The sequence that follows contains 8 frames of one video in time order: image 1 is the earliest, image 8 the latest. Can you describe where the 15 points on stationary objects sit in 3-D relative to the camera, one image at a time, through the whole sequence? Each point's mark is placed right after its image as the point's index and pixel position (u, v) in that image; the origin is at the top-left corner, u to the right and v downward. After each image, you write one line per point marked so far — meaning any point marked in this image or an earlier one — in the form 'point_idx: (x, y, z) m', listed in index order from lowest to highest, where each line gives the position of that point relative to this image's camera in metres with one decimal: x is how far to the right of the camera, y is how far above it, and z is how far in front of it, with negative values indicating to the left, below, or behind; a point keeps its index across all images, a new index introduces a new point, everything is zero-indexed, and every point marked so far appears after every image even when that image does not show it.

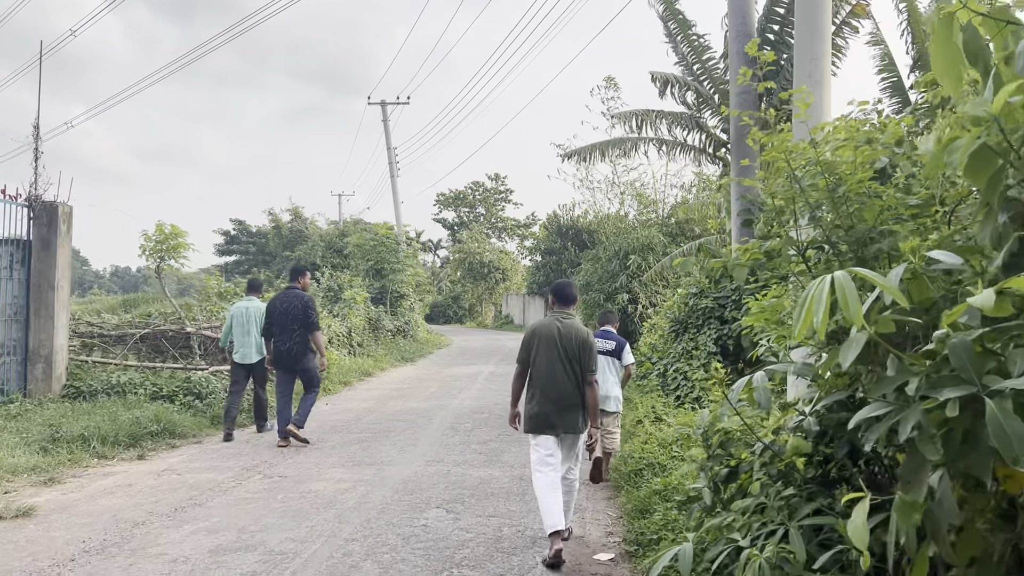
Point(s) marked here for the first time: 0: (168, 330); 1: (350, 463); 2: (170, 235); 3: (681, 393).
0: (-3.8, -0.5, +8.5) m
1: (-1.2, -1.3, +5.9) m
2: (-3.8, +0.6, +8.7) m
3: (+1.5, -1.0, +7.0) m
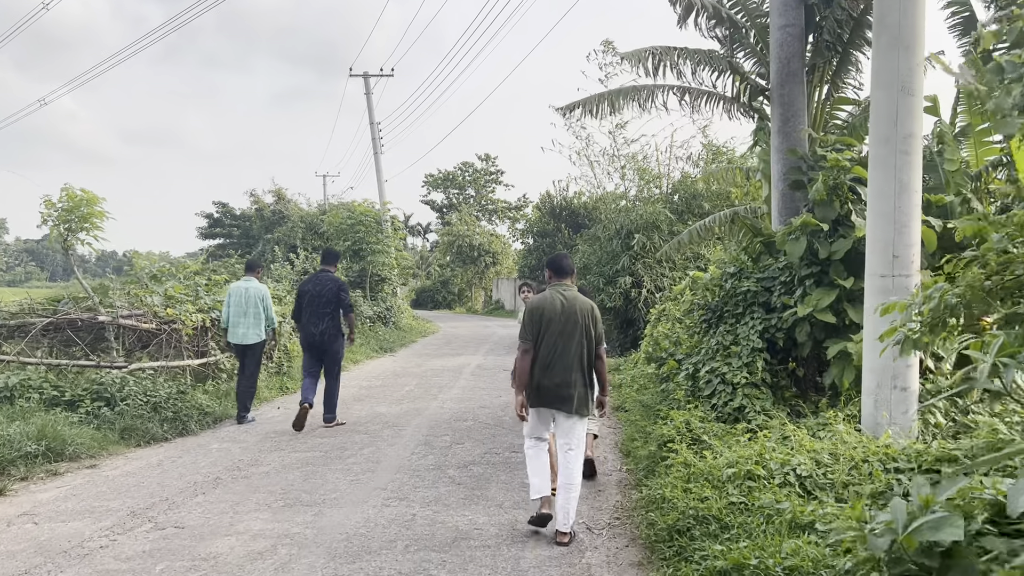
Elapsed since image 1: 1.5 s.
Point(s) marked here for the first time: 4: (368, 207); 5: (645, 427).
0: (-3.9, -0.3, +6.9) m
1: (-1.3, -1.2, +4.4) m
2: (-3.9, +0.8, +7.0) m
3: (+1.5, -0.8, +5.5) m
4: (-3.6, +2.0, +18.9) m
5: (+1.0, -1.0, +5.8) m
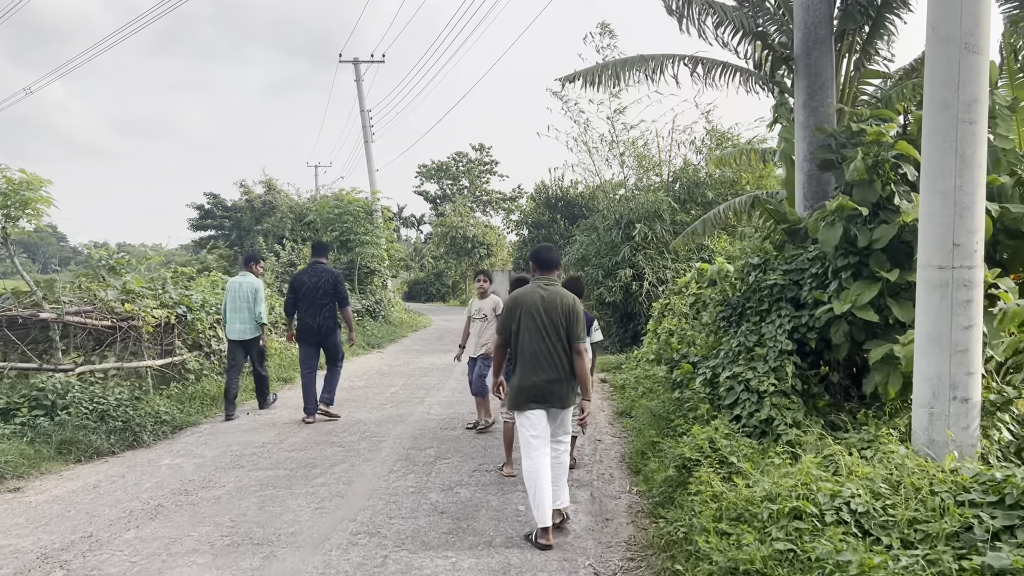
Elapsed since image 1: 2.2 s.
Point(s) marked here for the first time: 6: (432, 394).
0: (-3.9, -0.2, +6.2) m
1: (-1.3, -1.2, +3.6) m
2: (-4.0, +0.8, +6.2) m
3: (+1.4, -0.8, +4.7) m
4: (-3.7, +2.2, +18.1) m
5: (+1.0, -1.0, +5.1) m
6: (-0.8, -1.1, +8.1) m
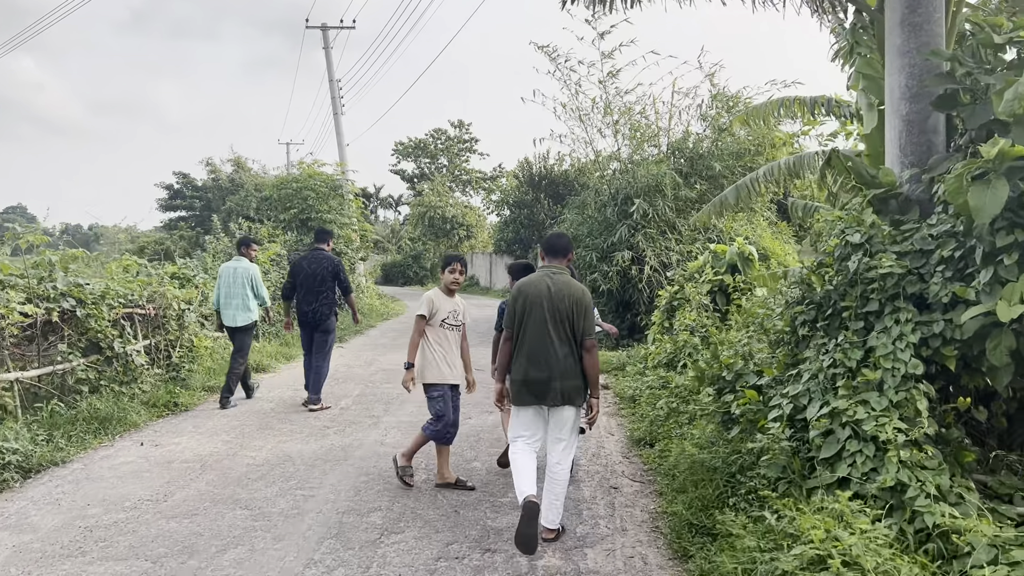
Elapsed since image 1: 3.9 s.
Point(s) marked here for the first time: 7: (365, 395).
0: (-4.0, -0.2, +4.3) m
1: (-1.4, -1.2, +1.9) m
2: (-4.1, +0.9, +4.4) m
3: (+1.3, -0.7, +3.1) m
4: (-4.1, +2.5, +16.2) m
5: (+0.9, -1.0, +3.4) m
6: (-1.0, -1.0, +6.4) m
7: (-1.4, -1.0, +7.2) m
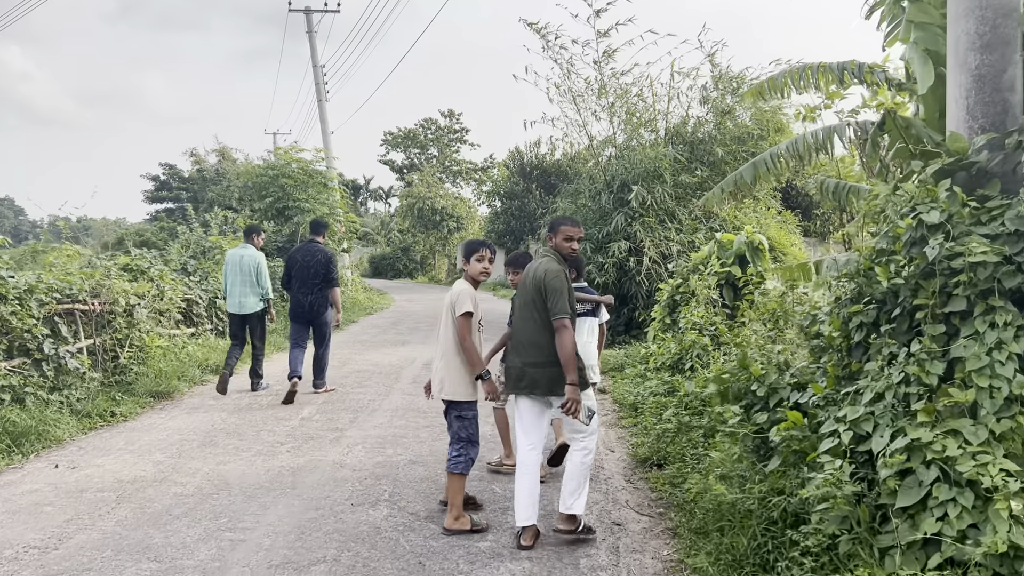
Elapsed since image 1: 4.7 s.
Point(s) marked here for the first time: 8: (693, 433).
0: (-4.1, -0.1, +3.5) m
1: (-1.4, -1.2, +1.1) m
2: (-4.2, +0.9, +3.5) m
3: (+1.3, -0.7, +2.3) m
4: (-4.3, +2.6, +15.3) m
5: (+0.8, -0.9, +2.6) m
6: (-1.1, -1.0, +5.5) m
7: (-1.5, -0.9, +6.4) m
8: (+1.0, -0.8, +4.5) m
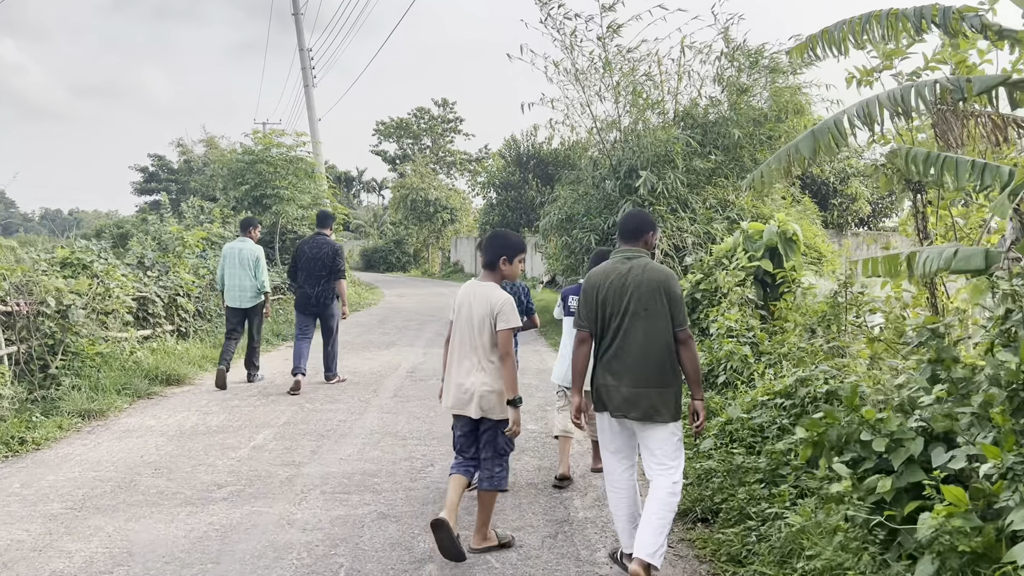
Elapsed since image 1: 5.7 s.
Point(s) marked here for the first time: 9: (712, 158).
0: (-4.1, -0.2, +2.4) m
1: (-1.4, -1.2, +0.1) m
2: (-4.2, +0.9, +2.5) m
3: (+1.3, -0.7, +1.2) m
4: (-4.4, +2.7, +14.2) m
5: (+0.8, -1.0, +1.5) m
6: (-1.1, -1.0, +4.5) m
7: (-1.5, -0.9, +5.3) m
8: (+1.0, -0.8, +3.5) m
9: (+2.8, +1.8, +10.7) m
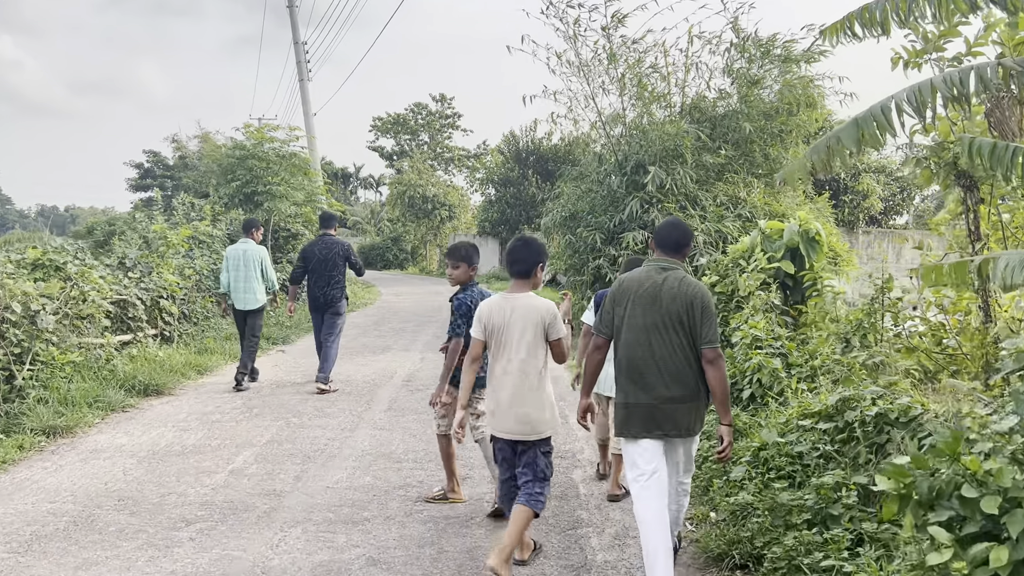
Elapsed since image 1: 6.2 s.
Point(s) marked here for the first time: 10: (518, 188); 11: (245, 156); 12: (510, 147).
0: (-4.1, -0.2, +1.9) m
1: (-1.4, -1.3, -0.4) m
2: (-4.1, +0.9, +2.0) m
3: (+1.3, -0.8, +0.8) m
4: (-4.4, +2.7, +13.7) m
5: (+0.9, -1.0, +1.1) m
6: (-1.1, -1.0, +4.0) m
7: (-1.5, -1.0, +4.8) m
8: (+1.1, -0.9, +3.0) m
9: (+2.8, +1.8, +10.2) m
10: (+0.2, +2.6, +19.8) m
11: (-4.7, +2.3, +13.7) m
12: (0.0, +3.6, +19.2) m
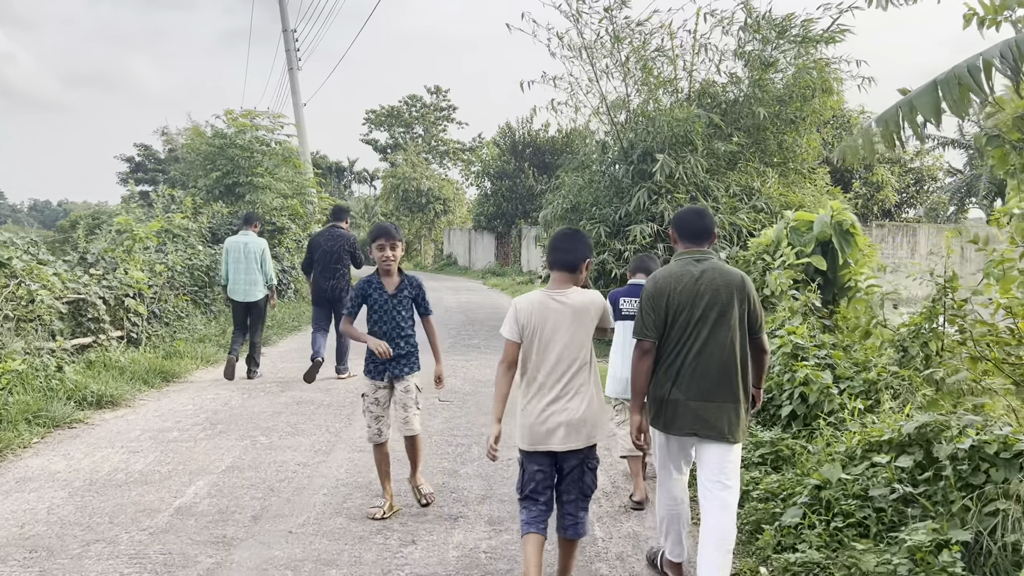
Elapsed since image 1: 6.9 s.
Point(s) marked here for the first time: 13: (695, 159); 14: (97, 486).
0: (-4.0, -0.2, +1.2) m
1: (-1.3, -1.3, -1.1) m
2: (-4.1, +0.8, +1.3) m
3: (+1.4, -0.8, +0.1) m
4: (-4.4, +2.8, +13.0) m
5: (+0.9, -1.0, +0.4) m
6: (-1.1, -1.0, +3.3) m
7: (-1.5, -1.0, +4.1) m
8: (+1.1, -0.9, +2.3) m
9: (+2.8, +1.8, +9.5) m
10: (+0.1, +2.7, +19.1) m
11: (-4.8, +2.4, +13.0) m
12: (-0.1, +3.7, +18.5) m
13: (+2.2, +1.5, +9.1) m
14: (-2.1, -1.0, +3.9) m
